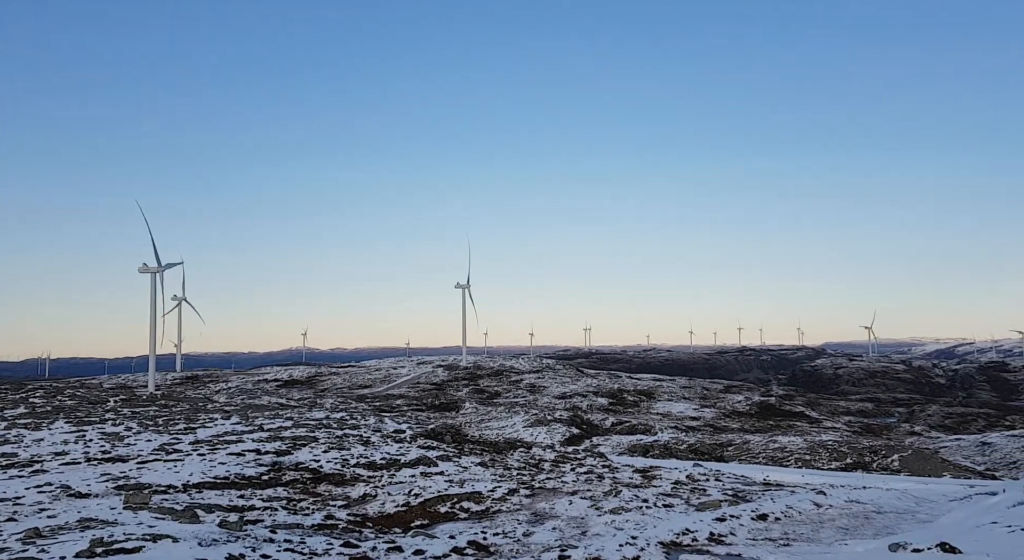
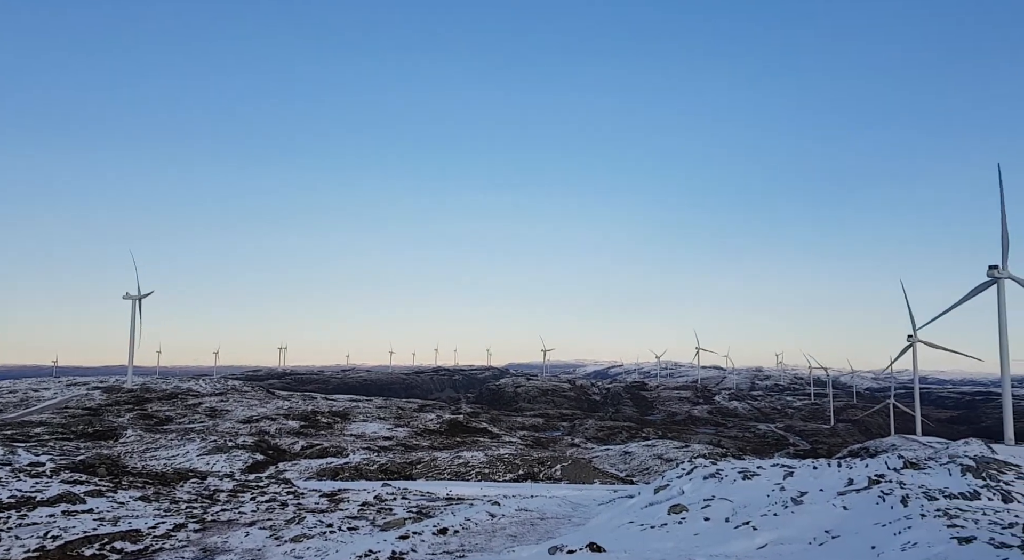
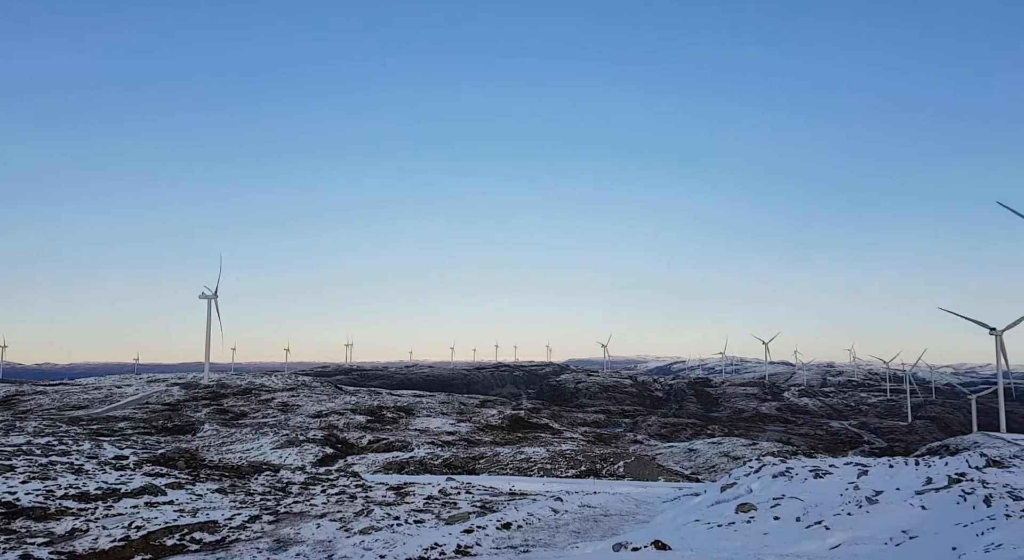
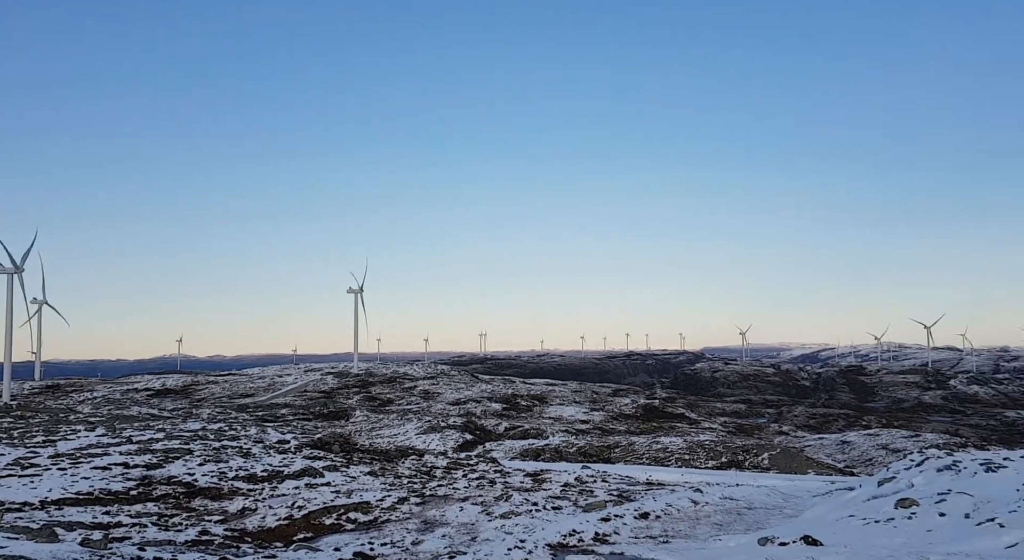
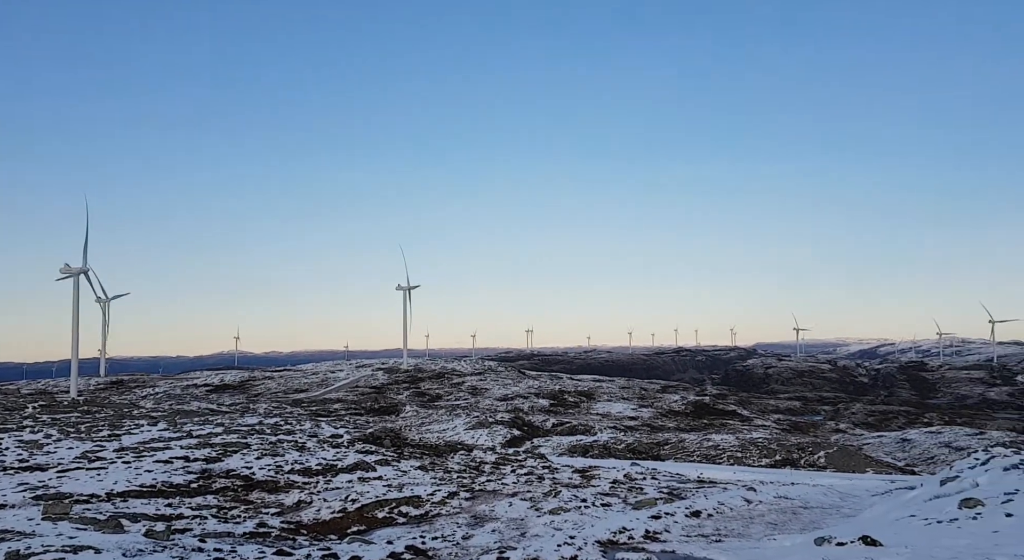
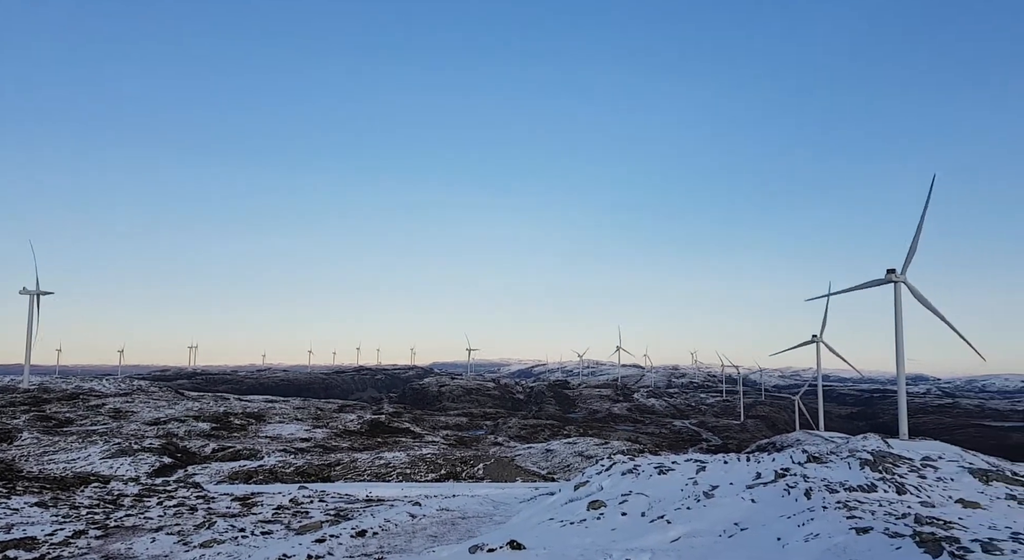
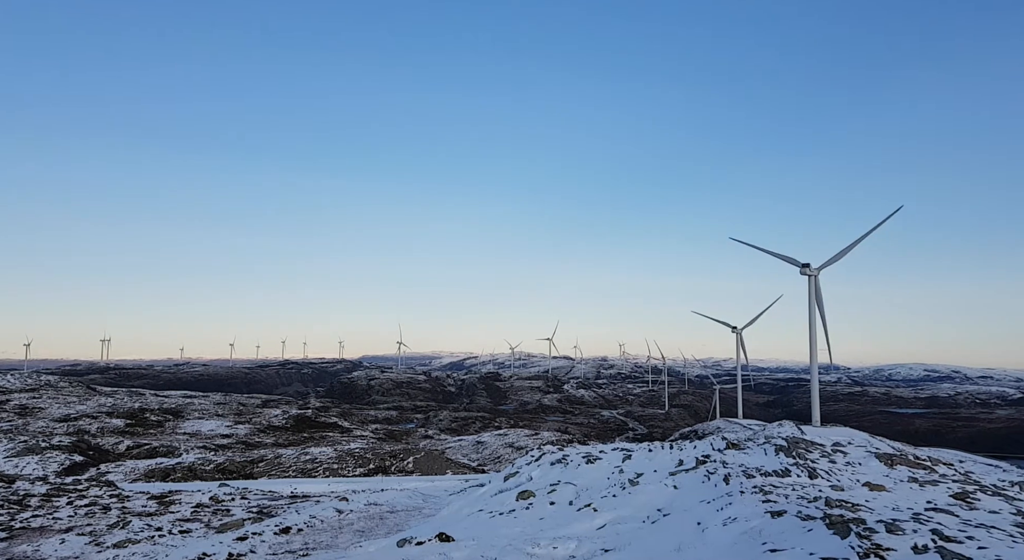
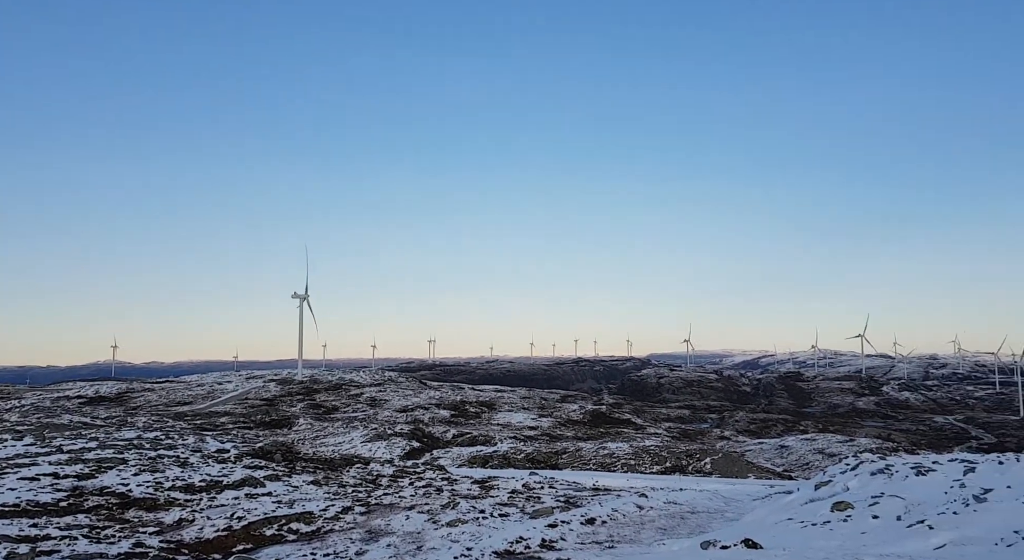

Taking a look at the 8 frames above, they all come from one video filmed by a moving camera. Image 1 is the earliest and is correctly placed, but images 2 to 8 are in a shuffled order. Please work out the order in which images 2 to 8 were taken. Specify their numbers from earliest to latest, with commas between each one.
5, 4, 8, 3, 2, 6, 7
